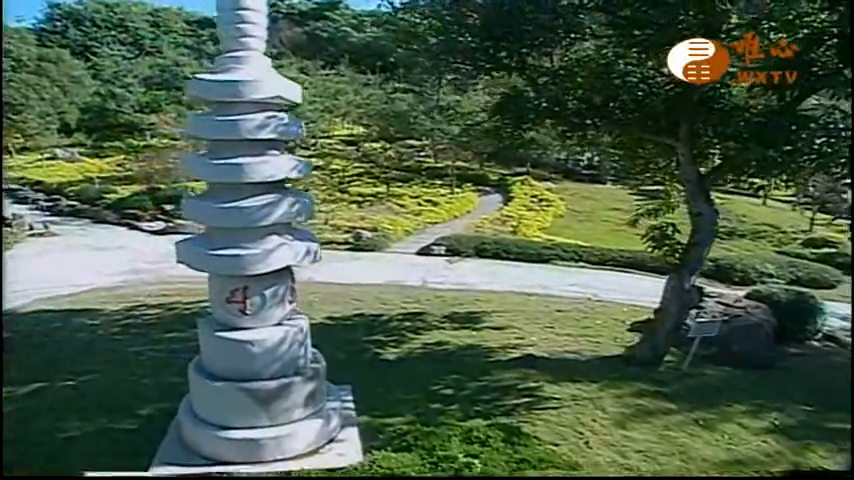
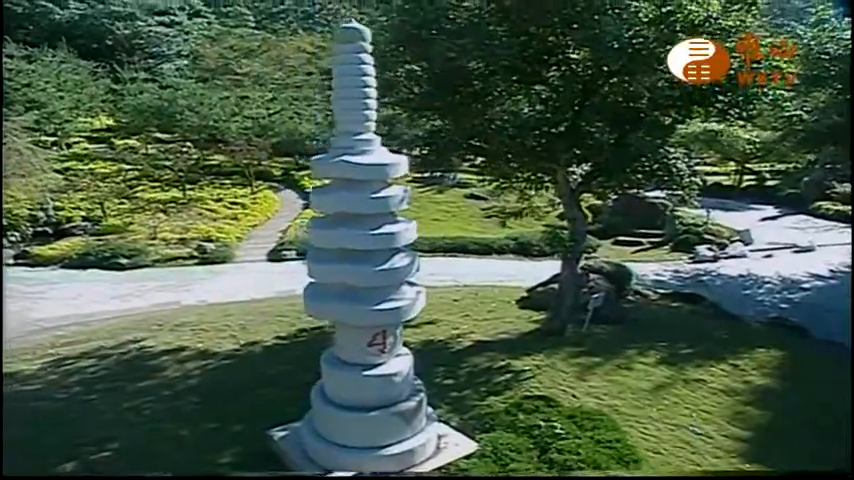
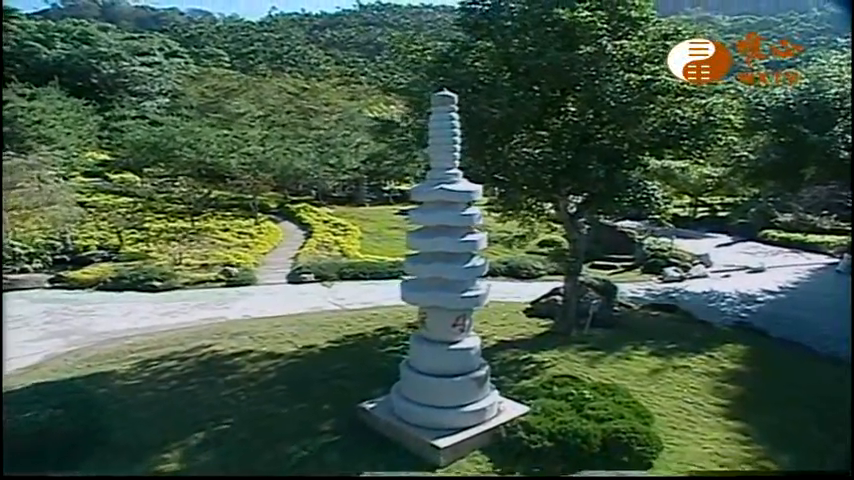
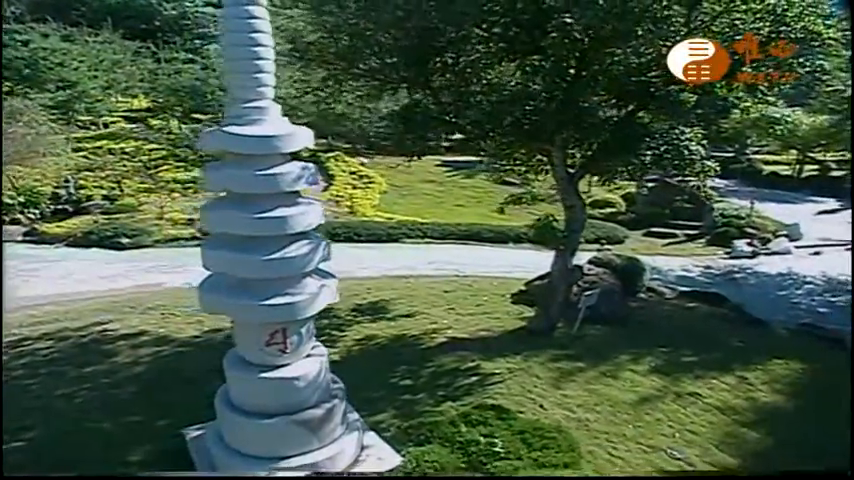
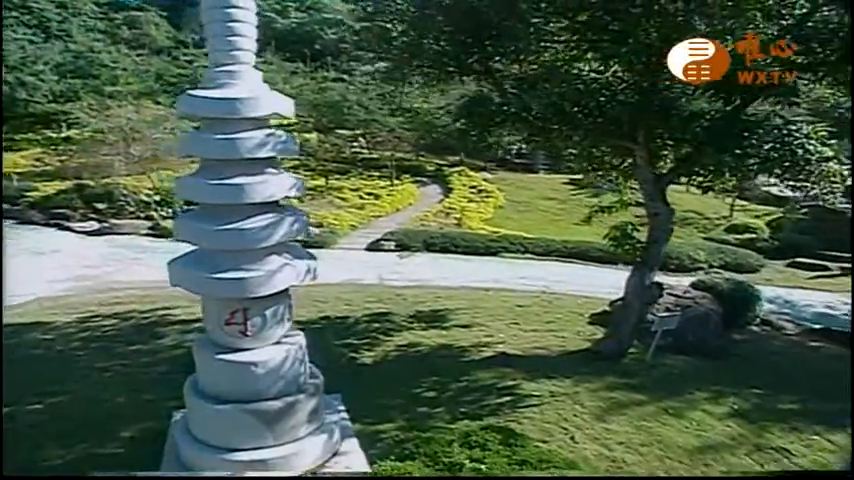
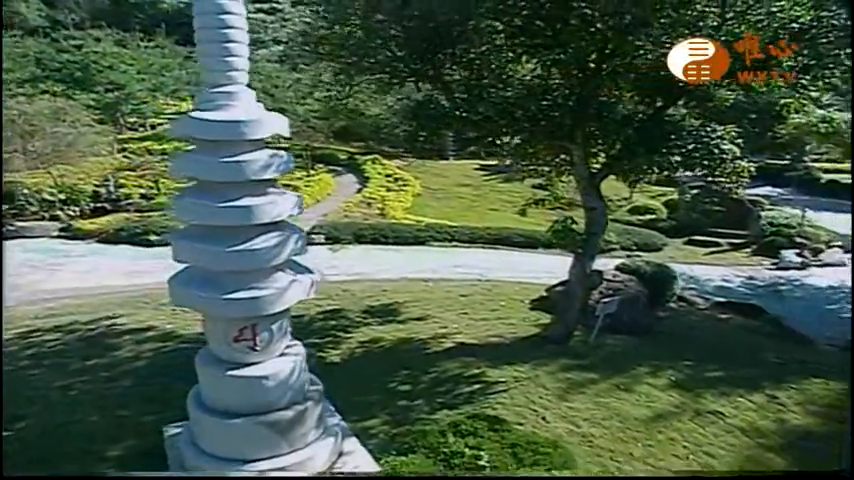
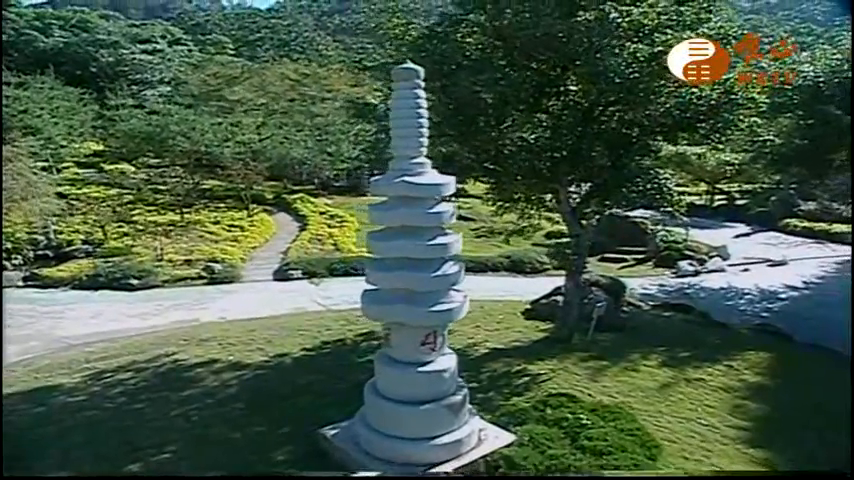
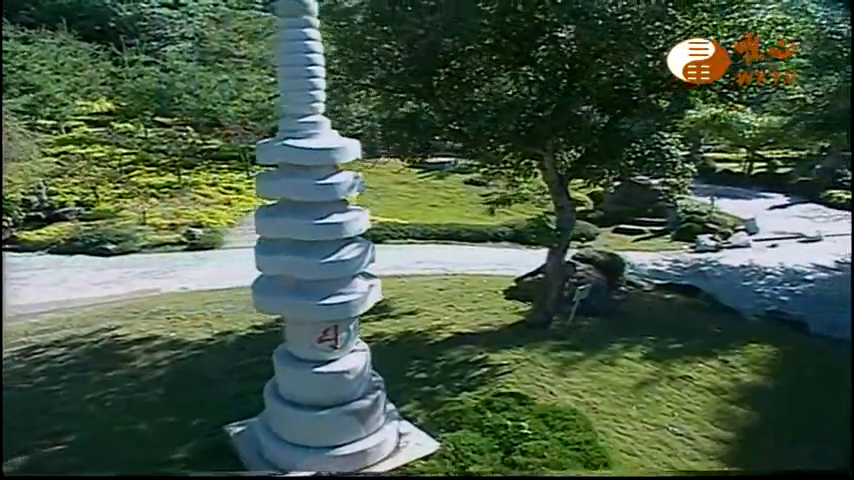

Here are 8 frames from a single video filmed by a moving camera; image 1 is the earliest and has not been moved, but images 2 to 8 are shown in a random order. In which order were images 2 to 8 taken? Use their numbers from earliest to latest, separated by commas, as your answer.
5, 6, 4, 8, 2, 7, 3
